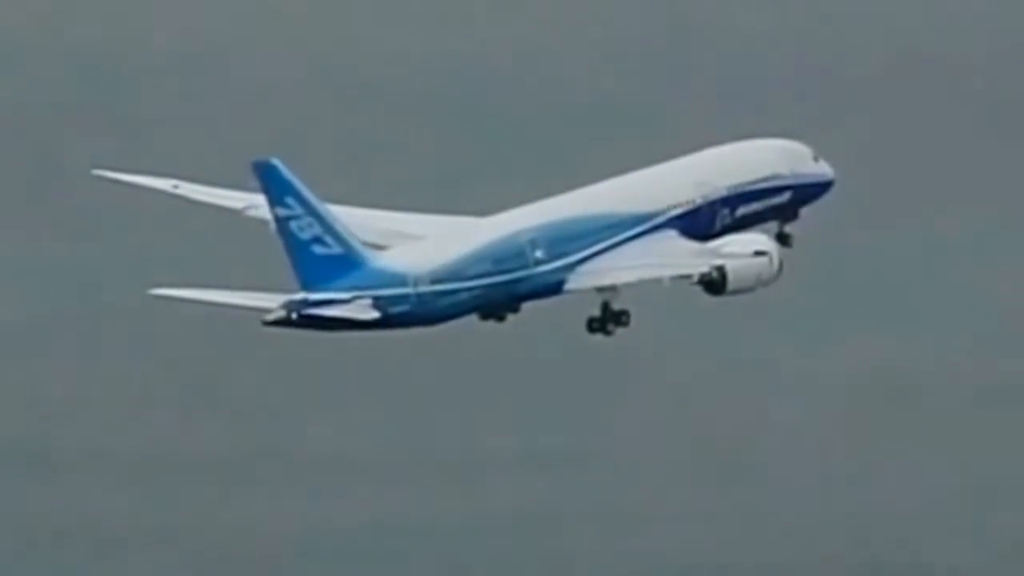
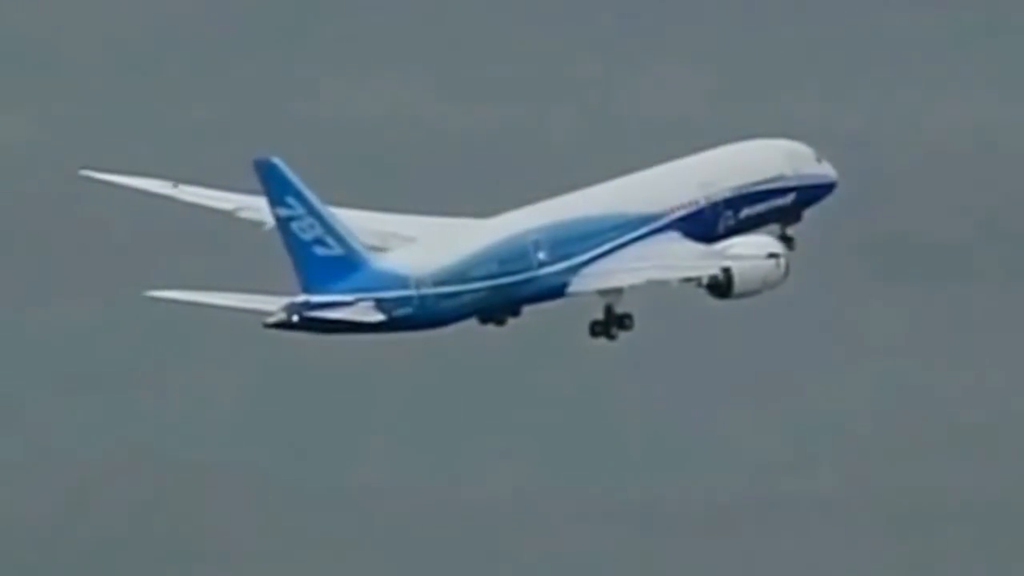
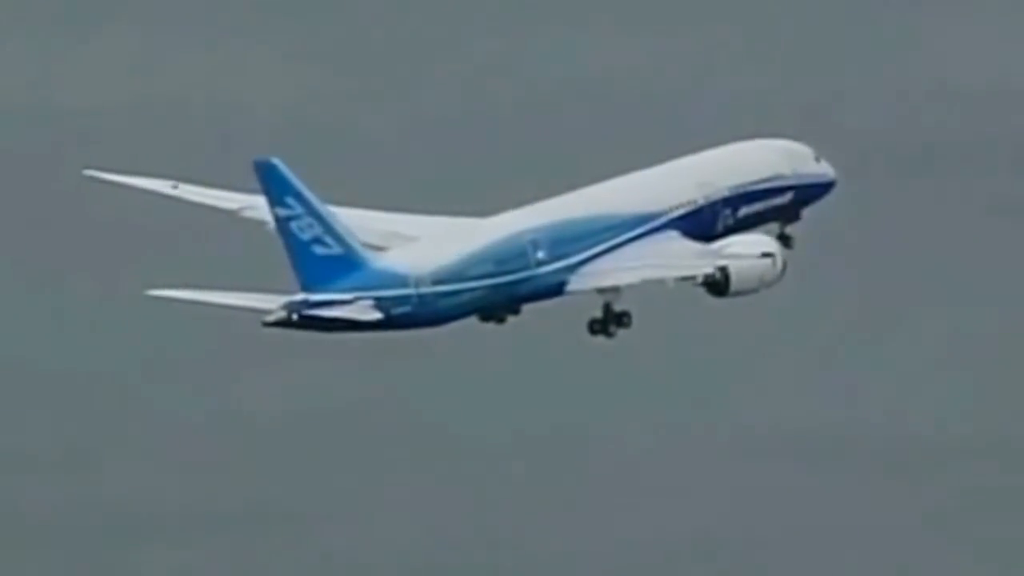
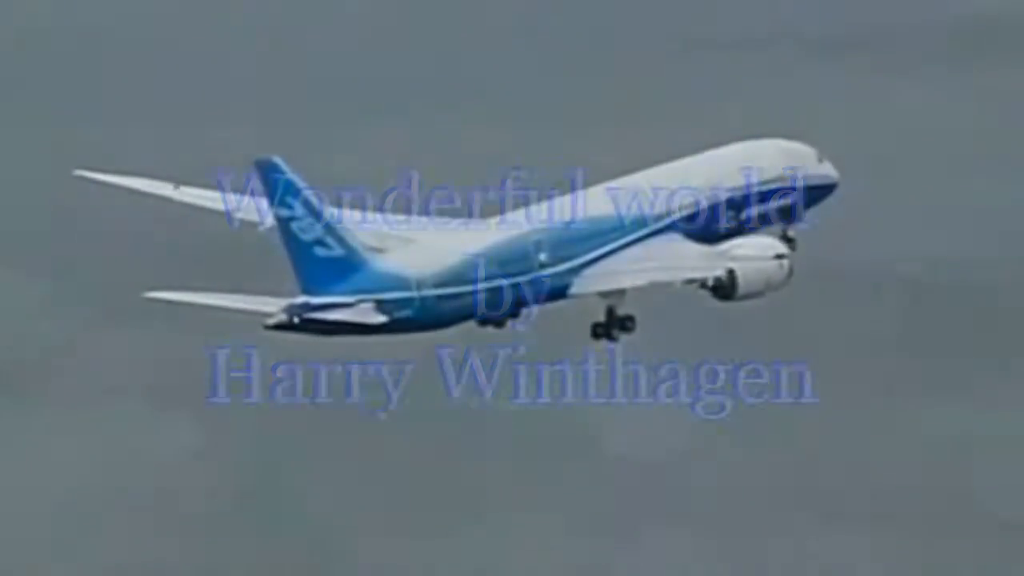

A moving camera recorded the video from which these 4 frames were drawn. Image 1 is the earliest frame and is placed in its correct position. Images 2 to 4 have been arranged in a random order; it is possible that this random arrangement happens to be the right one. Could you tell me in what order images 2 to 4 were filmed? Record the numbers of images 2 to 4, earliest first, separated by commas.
3, 2, 4
